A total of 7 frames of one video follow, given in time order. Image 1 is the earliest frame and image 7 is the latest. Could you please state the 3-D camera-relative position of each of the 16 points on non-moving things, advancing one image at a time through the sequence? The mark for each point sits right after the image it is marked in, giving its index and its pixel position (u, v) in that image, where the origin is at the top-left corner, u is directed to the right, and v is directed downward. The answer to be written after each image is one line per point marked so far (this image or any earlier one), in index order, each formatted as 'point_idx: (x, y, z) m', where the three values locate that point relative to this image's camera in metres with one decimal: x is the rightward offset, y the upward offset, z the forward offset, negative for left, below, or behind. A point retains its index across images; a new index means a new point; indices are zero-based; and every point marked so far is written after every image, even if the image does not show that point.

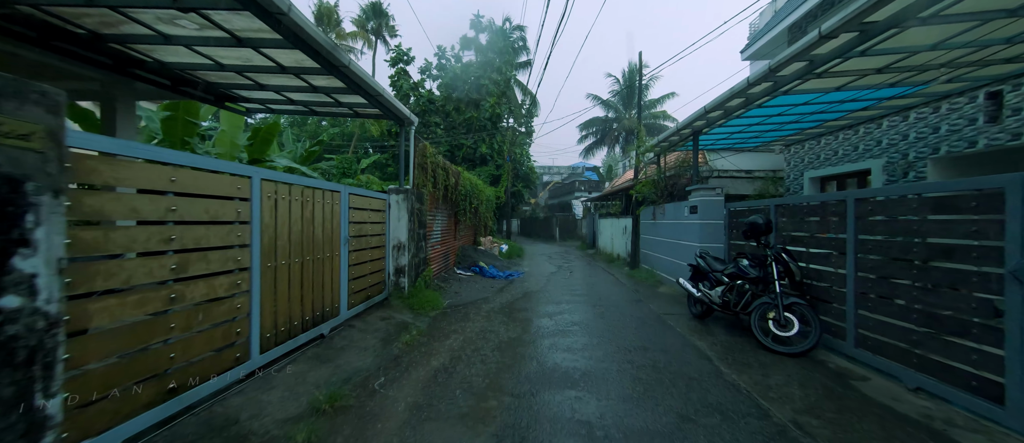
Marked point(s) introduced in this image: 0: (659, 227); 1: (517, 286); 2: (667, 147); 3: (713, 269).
0: (+3.9, -0.2, +9.0) m
1: (+0.1, -1.8, +9.1) m
2: (+4.3, +2.0, +9.4) m
3: (+3.3, -0.8, +5.5) m
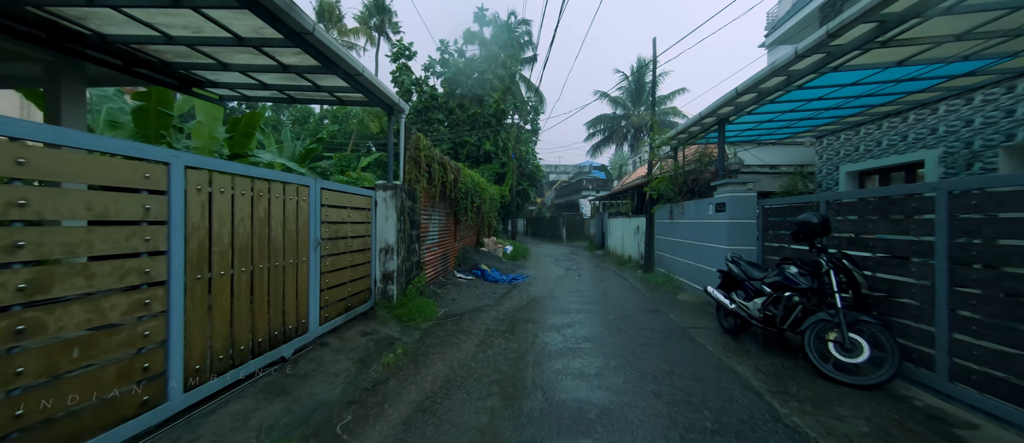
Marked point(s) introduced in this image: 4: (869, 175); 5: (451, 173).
0: (+4.0, -0.1, +8.1) m
1: (+0.2, -1.8, +8.4) m
2: (+4.4, +2.1, +8.6) m
3: (+3.3, -0.8, +4.7) m
4: (+8.2, +1.1, +7.8) m
5: (-1.6, +1.3, +8.8) m
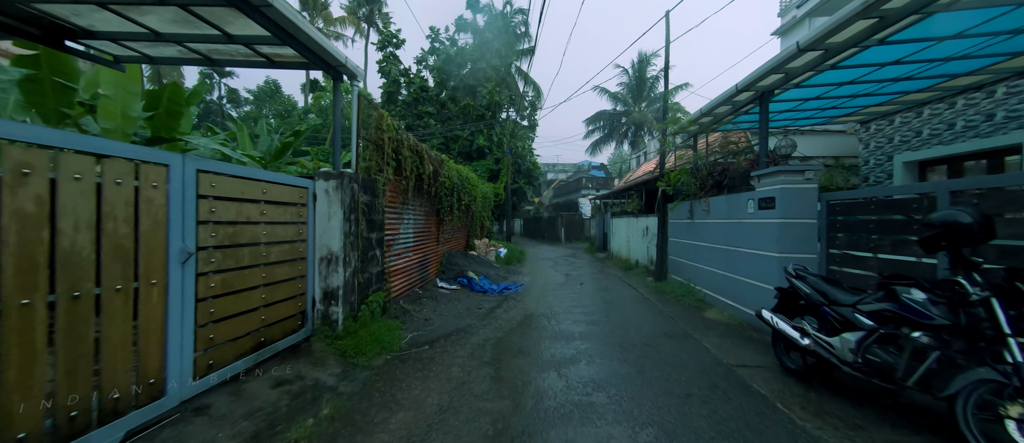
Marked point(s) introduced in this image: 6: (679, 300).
0: (+3.8, -0.1, +6.8) m
1: (0.0, -1.8, +7.0) m
2: (+4.2, +2.1, +7.2) m
3: (+3.1, -0.8, +3.3) m
4: (+8.0, +1.0, +6.4) m
5: (-1.8, +1.3, +7.4) m
6: (+3.4, -1.6, +7.0) m
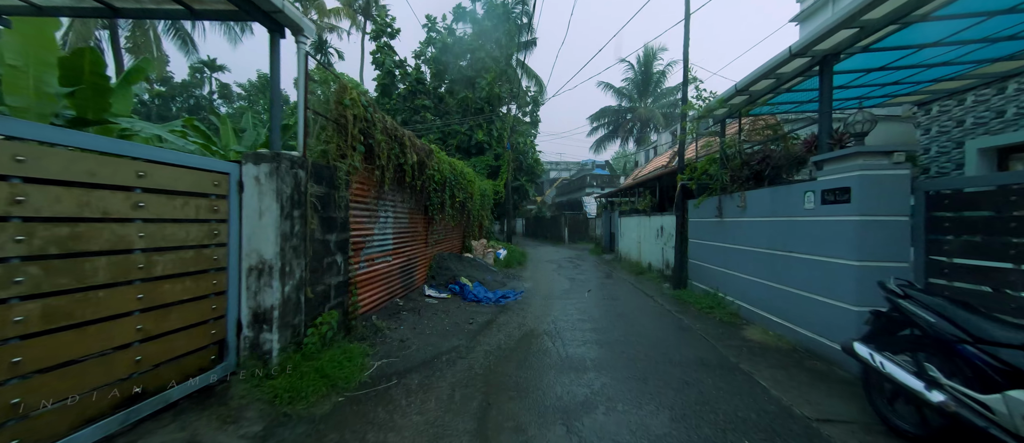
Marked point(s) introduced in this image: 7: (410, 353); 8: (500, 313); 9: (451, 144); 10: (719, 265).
0: (+3.8, -0.1, +5.7) m
1: (0.0, -1.7, +5.9) m
2: (+4.1, +2.1, +6.1) m
3: (+3.0, -0.7, +2.2) m
4: (+7.9, +1.1, +5.3) m
5: (-1.8, +1.3, +6.3) m
6: (+3.4, -1.6, +5.9) m
7: (-1.3, -1.6, +4.3) m
8: (-0.2, -1.7, +6.4) m
9: (-3.5, +4.4, +19.3) m
10: (+3.9, -0.8, +6.3) m
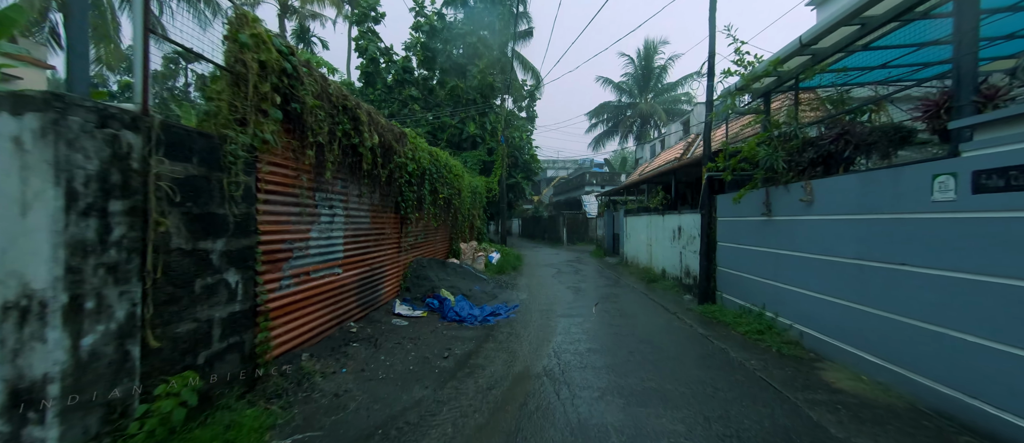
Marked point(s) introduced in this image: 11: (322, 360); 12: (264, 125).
0: (+3.6, -0.1, +4.3) m
1: (-0.2, -1.7, +4.5) m
2: (+4.0, +2.1, +4.7) m
3: (+2.9, -0.7, +0.8) m
4: (+7.8, +1.1, +4.0) m
5: (-2.0, +1.3, +4.9) m
6: (+3.2, -1.6, +4.5) m
7: (-1.4, -1.6, +2.8) m
8: (-0.4, -1.7, +5.0) m
9: (-3.7, +4.4, +17.9) m
10: (+3.7, -0.8, +5.0) m
11: (-2.0, -1.5, +3.6) m
12: (-2.2, +0.9, +3.0) m
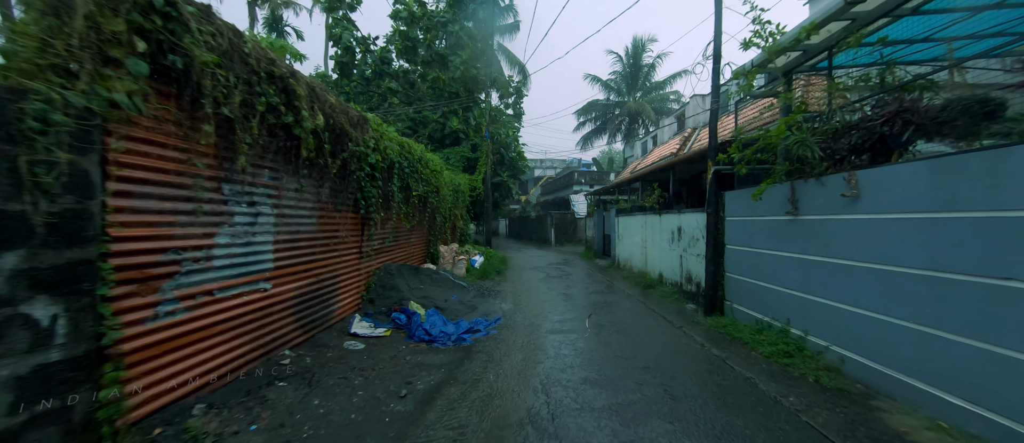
0: (+3.4, -0.1, +3.5) m
1: (-0.4, -1.7, +3.6) m
2: (+3.7, +2.1, +4.0) m
3: (+2.8, -0.7, 0.0) m
4: (+7.5, +1.1, +3.4) m
5: (-2.2, +1.3, +3.9) m
6: (+3.0, -1.6, +3.7) m
7: (-1.6, -1.6, +1.9) m
8: (-0.6, -1.7, +4.1) m
9: (-4.5, +4.4, +16.8) m
10: (+3.5, -0.8, +4.2) m
11: (-2.2, -1.5, +2.6) m
12: (-2.4, +0.9, +2.1) m
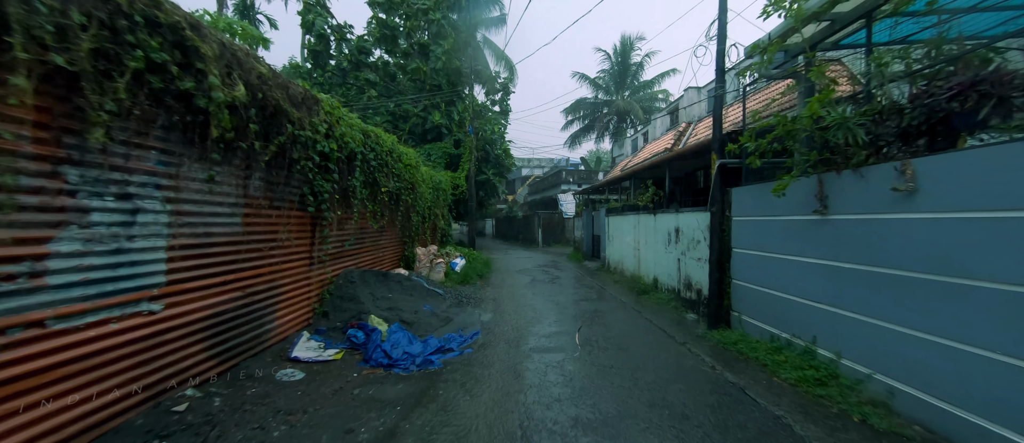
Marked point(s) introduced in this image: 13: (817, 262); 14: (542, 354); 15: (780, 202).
0: (+3.2, -0.1, +2.9) m
1: (-0.6, -1.7, +2.8) m
2: (+3.5, +2.1, +3.3) m
3: (+2.7, -0.7, -0.6) m
4: (+7.3, +1.1, +2.9) m
5: (-2.5, +1.3, +3.1) m
6: (+2.7, -1.6, +3.0) m
7: (-1.8, -1.6, +1.1) m
8: (-0.9, -1.7, +3.3) m
9: (-5.2, +4.4, +15.9) m
10: (+3.2, -0.8, +3.6) m
11: (-2.4, -1.5, +1.8) m
12: (-2.6, +0.9, +1.2) m
13: (+3.2, -0.4, +3.6) m
14: (+0.4, -1.7, +4.5) m
15: (+3.2, +0.2, +4.1) m
